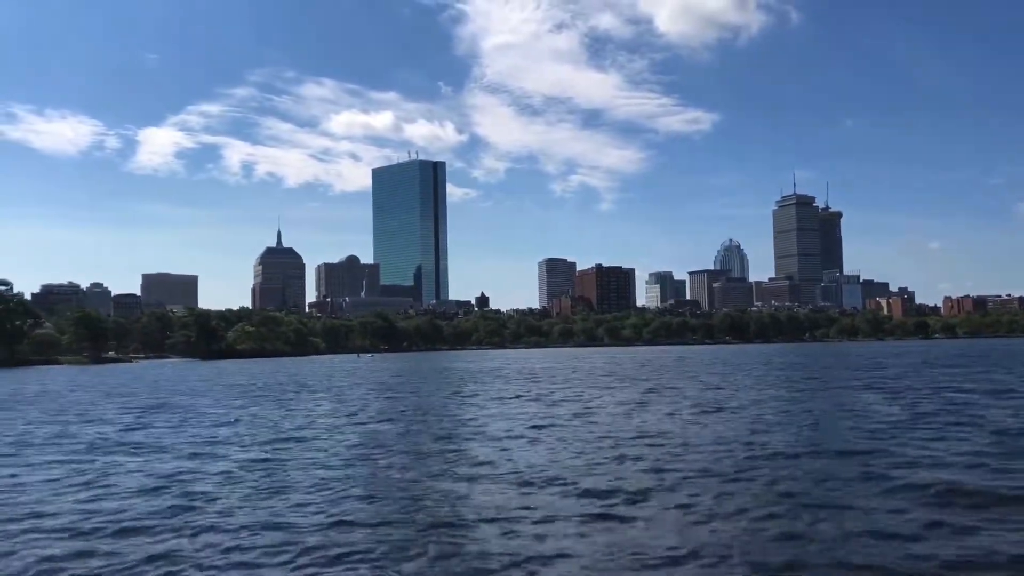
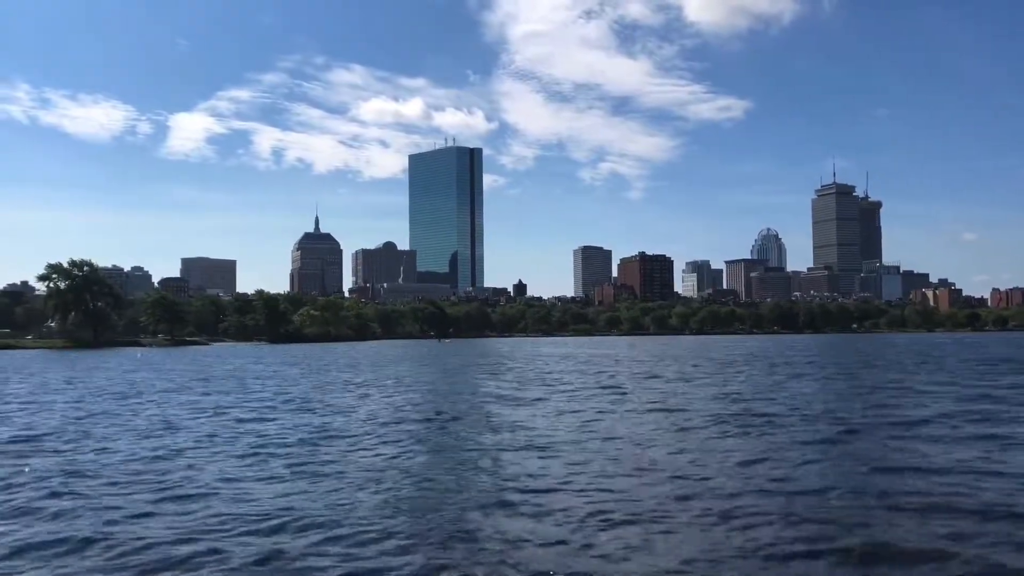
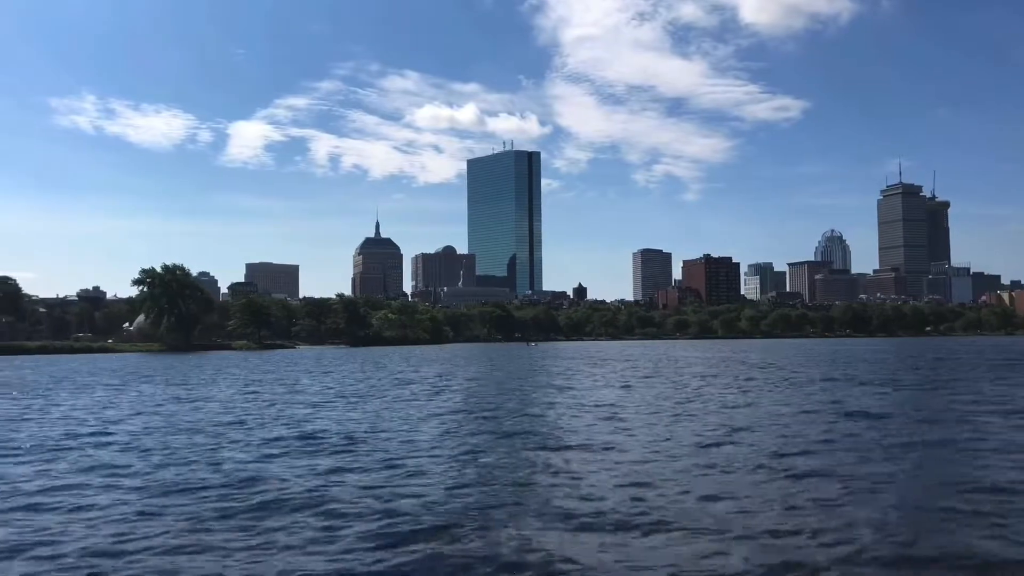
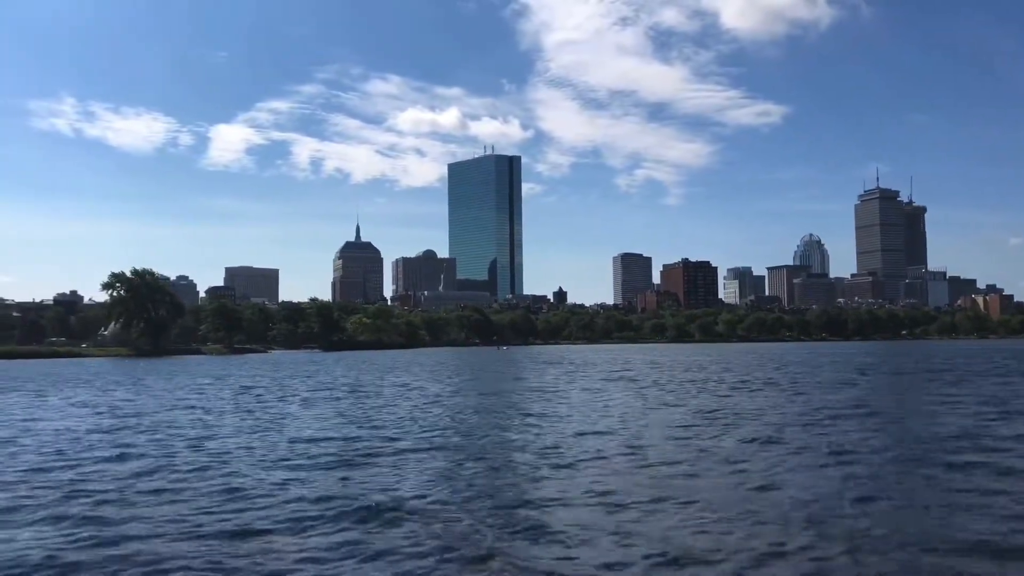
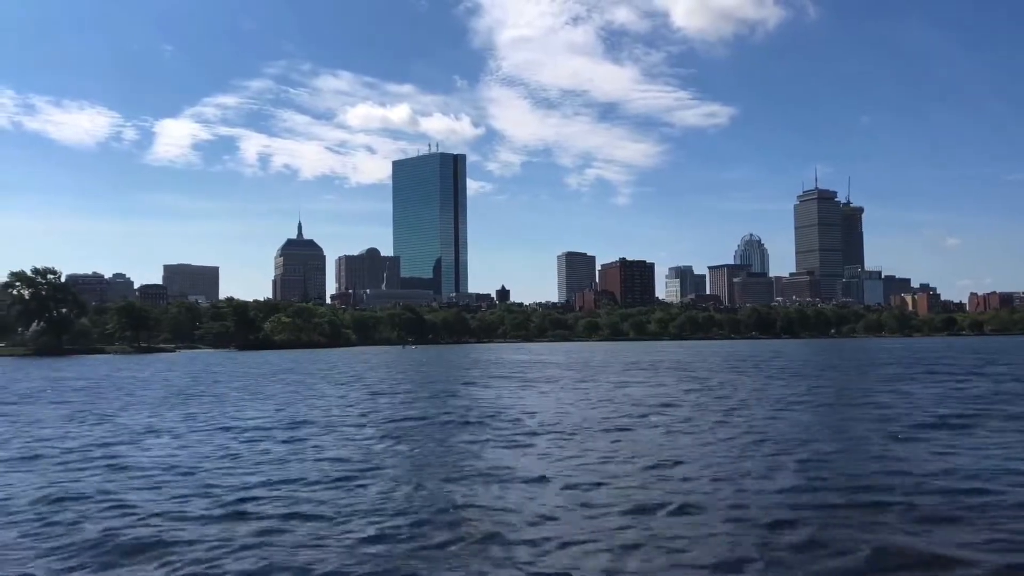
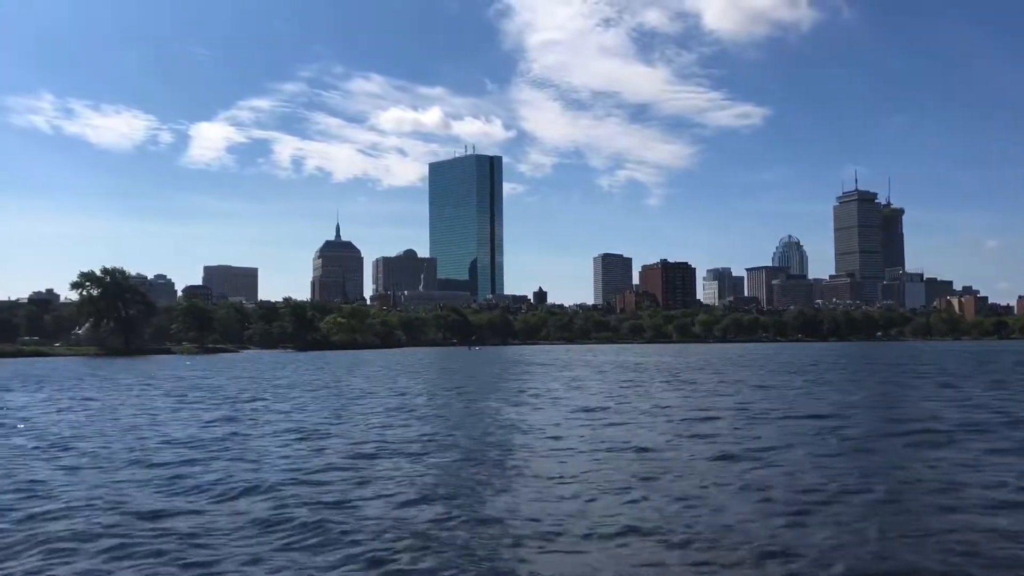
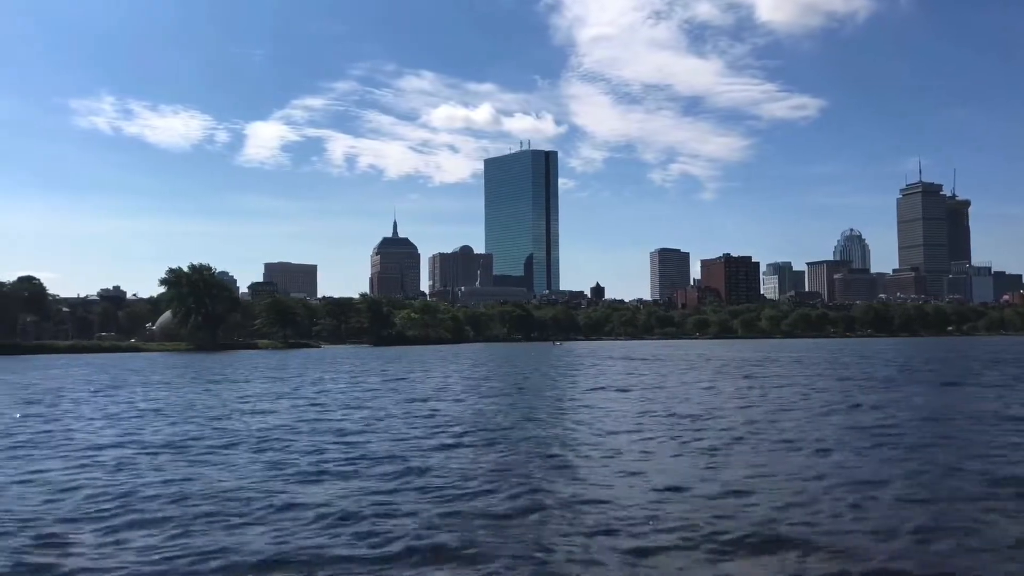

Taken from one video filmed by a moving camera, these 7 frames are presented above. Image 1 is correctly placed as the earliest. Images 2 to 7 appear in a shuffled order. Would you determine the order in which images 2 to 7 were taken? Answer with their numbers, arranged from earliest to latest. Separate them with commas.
5, 2, 6, 4, 3, 7
